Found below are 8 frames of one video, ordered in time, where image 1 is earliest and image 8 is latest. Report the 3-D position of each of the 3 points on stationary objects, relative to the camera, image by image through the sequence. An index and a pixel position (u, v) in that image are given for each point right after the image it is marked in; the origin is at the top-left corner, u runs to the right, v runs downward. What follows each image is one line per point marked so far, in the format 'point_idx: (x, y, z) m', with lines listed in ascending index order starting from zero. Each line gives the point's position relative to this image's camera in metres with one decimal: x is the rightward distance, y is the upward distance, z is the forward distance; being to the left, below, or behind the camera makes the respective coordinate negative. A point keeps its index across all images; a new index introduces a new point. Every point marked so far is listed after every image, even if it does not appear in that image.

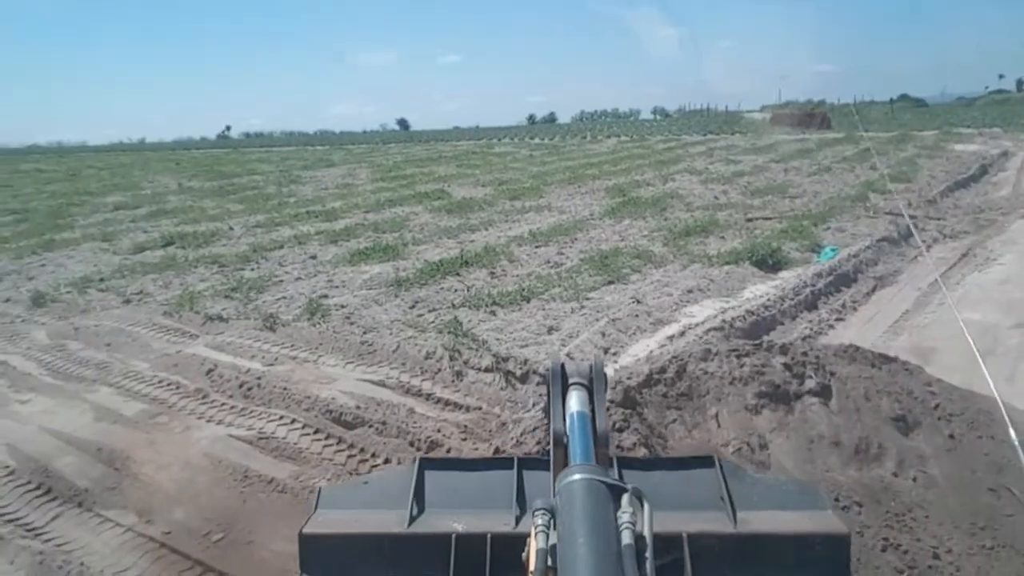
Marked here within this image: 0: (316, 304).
0: (-2.3, -0.2, +10.4) m
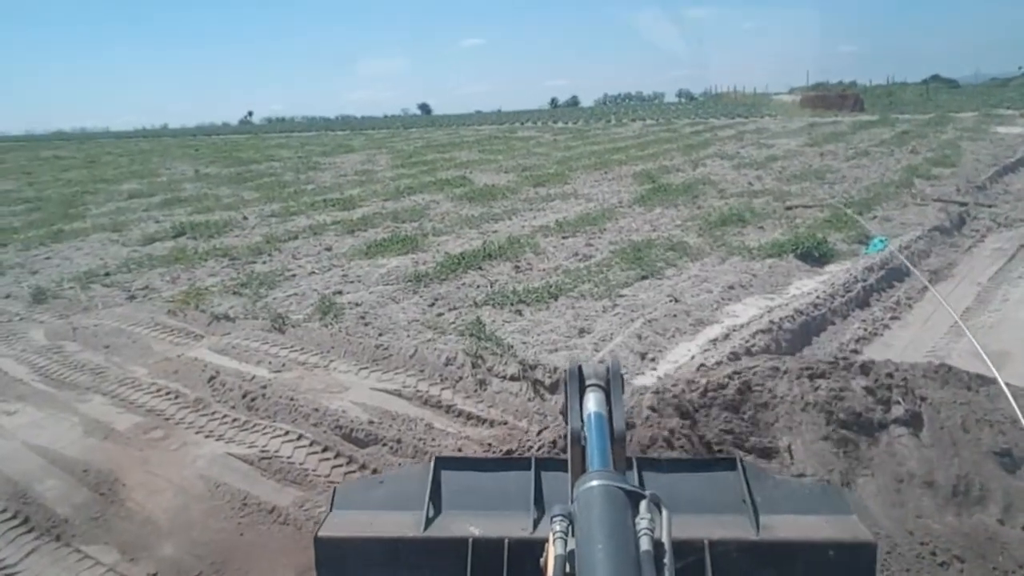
0: (-2.0, -0.2, +9.7) m
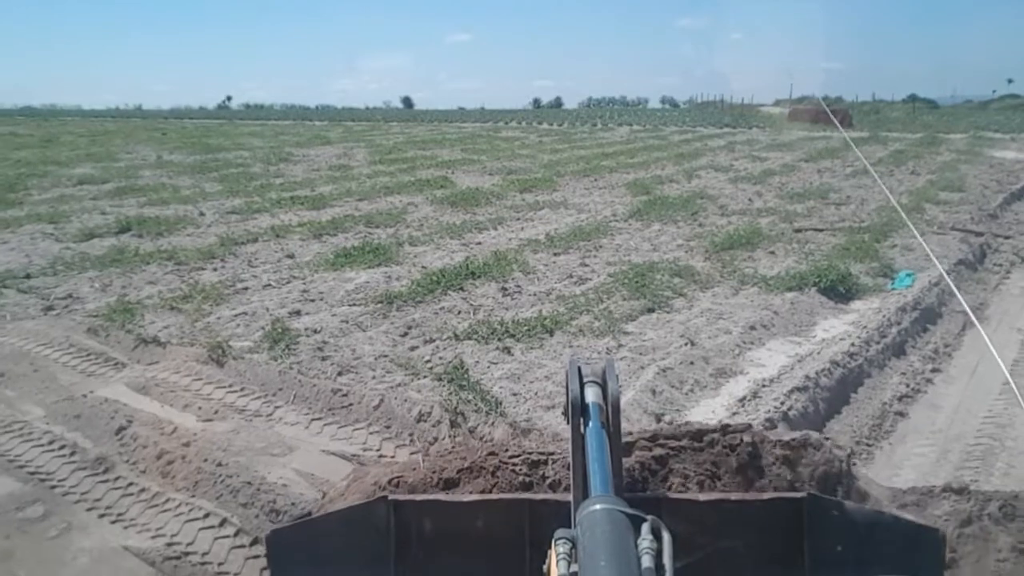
0: (-2.1, -0.4, +8.2) m
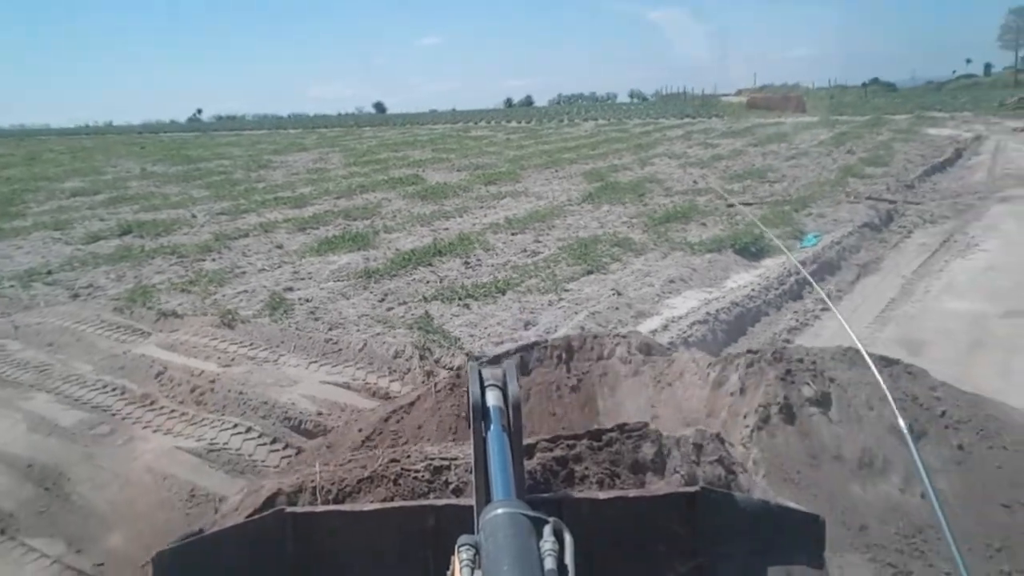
0: (-2.6, -0.1, +9.8) m
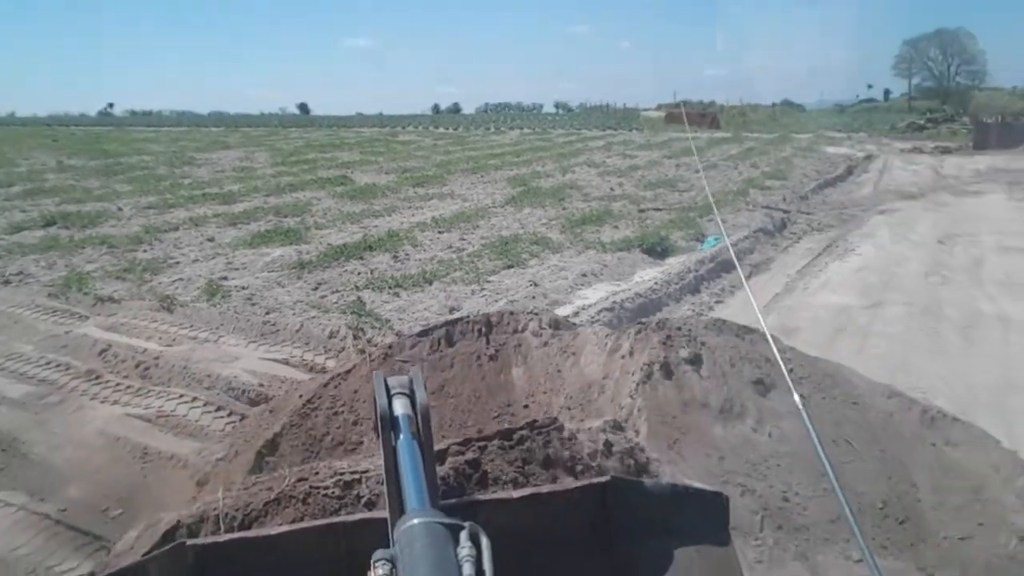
0: (-3.5, 0.0, +10.3) m
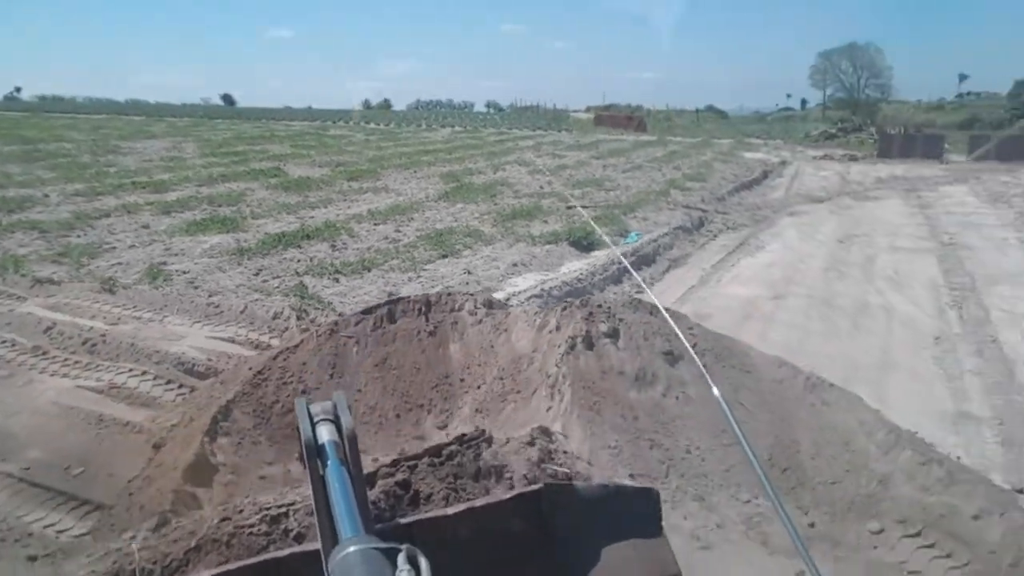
0: (-4.3, +0.2, +10.6) m
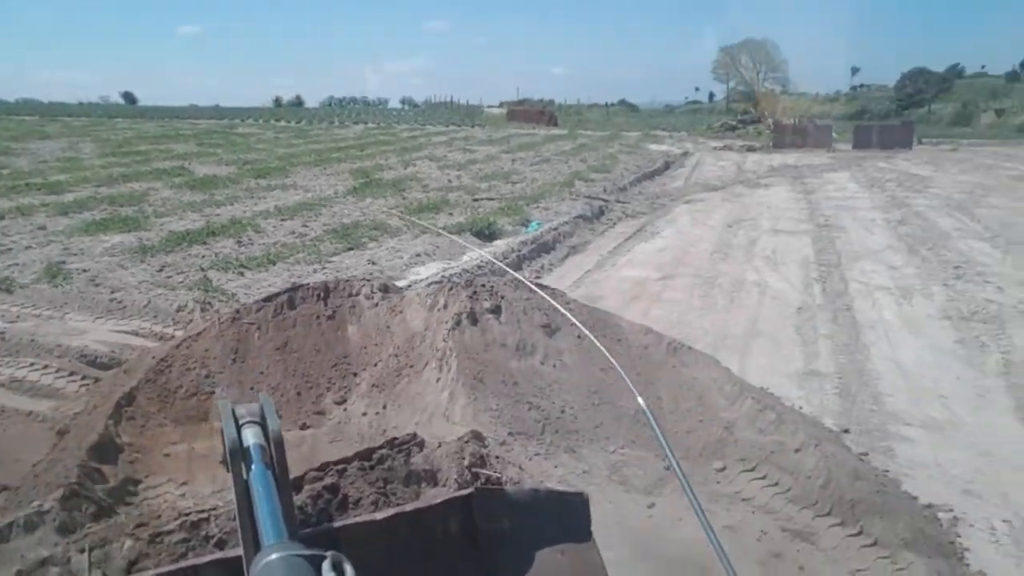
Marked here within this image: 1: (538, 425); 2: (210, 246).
0: (-5.4, +0.2, +10.6) m
1: (+0.2, -0.8, +5.5) m
2: (-4.2, +0.6, +12.5) m
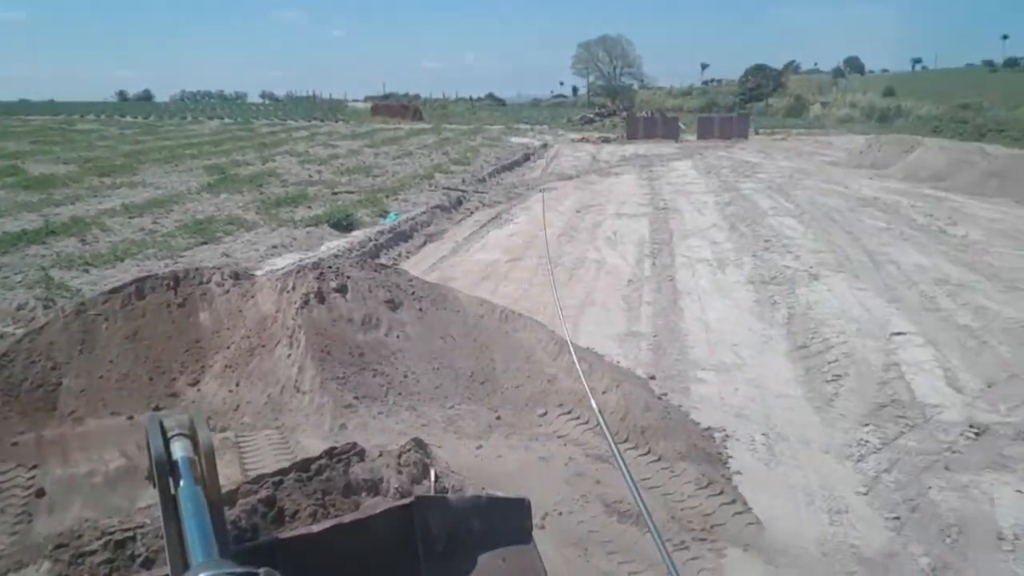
0: (-7.2, +0.2, +10.3) m
1: (-0.9, -0.7, +6.0) m
2: (-6.3, +0.6, +12.3) m
